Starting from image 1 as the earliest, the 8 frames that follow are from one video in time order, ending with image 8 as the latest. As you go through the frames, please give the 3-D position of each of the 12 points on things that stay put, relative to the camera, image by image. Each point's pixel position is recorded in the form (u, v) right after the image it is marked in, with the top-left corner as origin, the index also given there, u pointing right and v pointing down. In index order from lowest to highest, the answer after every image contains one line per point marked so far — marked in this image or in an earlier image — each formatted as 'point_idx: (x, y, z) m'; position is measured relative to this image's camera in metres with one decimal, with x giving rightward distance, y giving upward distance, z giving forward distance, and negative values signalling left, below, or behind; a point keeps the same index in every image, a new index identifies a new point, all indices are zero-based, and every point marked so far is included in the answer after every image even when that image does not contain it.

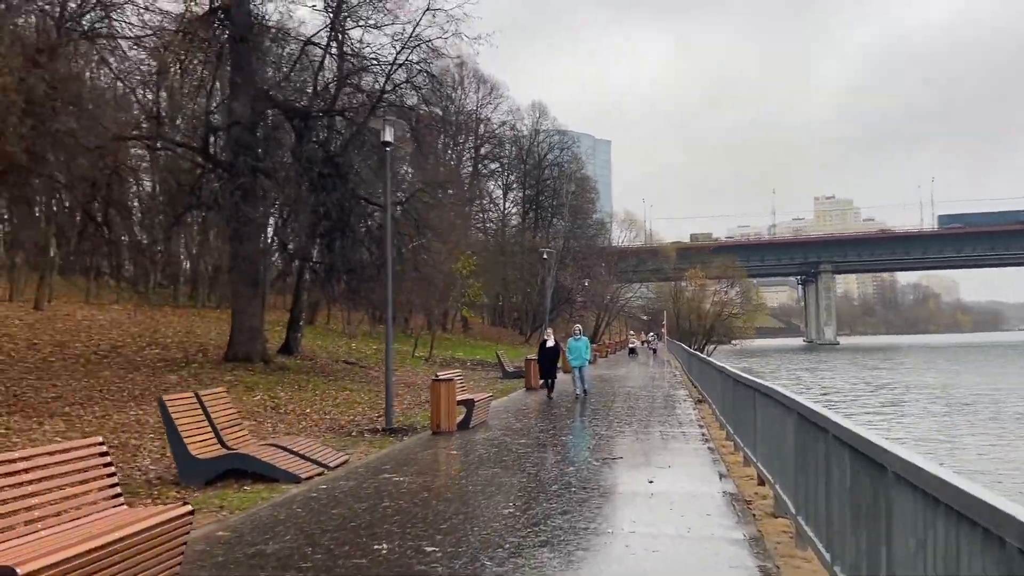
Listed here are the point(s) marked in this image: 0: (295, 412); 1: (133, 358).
0: (-3.2, -1.8, +12.0) m
1: (-8.0, -1.5, +17.0) m
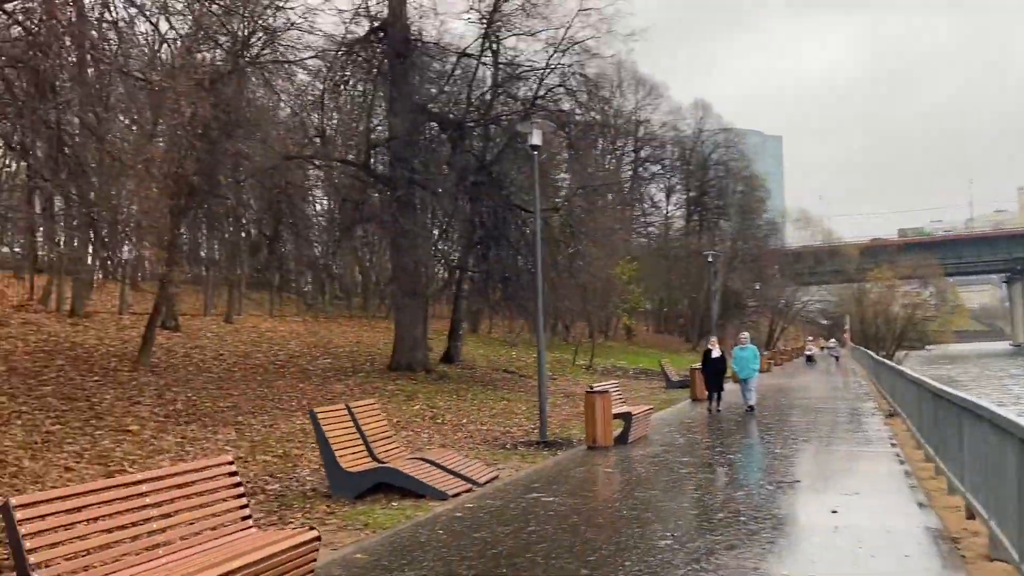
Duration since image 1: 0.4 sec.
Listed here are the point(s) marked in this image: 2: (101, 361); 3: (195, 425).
0: (-0.9, -2.0, +11.9) m
1: (-4.5, -1.8, +17.8) m
2: (-7.1, -1.3, +14.0) m
3: (-3.8, -1.6, +9.7) m
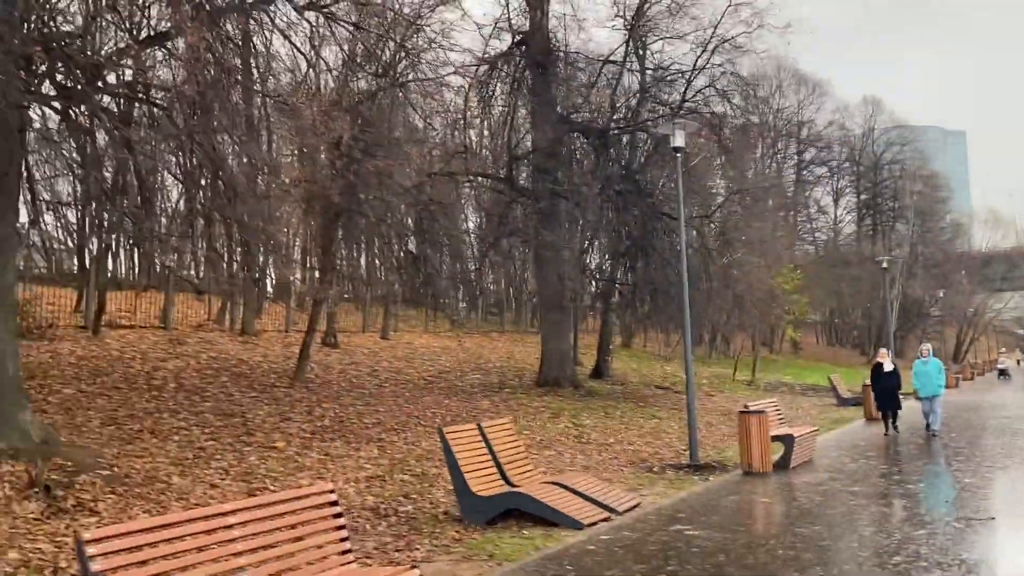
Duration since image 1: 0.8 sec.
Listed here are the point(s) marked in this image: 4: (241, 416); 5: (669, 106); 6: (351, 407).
0: (+1.2, -2.2, +11.4) m
1: (-1.2, -2.1, +17.9) m
2: (-4.5, -1.6, +14.6) m
3: (-2.1, -1.8, +9.8) m
4: (-3.5, -1.7, +10.4) m
5: (+3.2, +3.6, +16.3) m
6: (-2.5, -1.8, +12.3) m
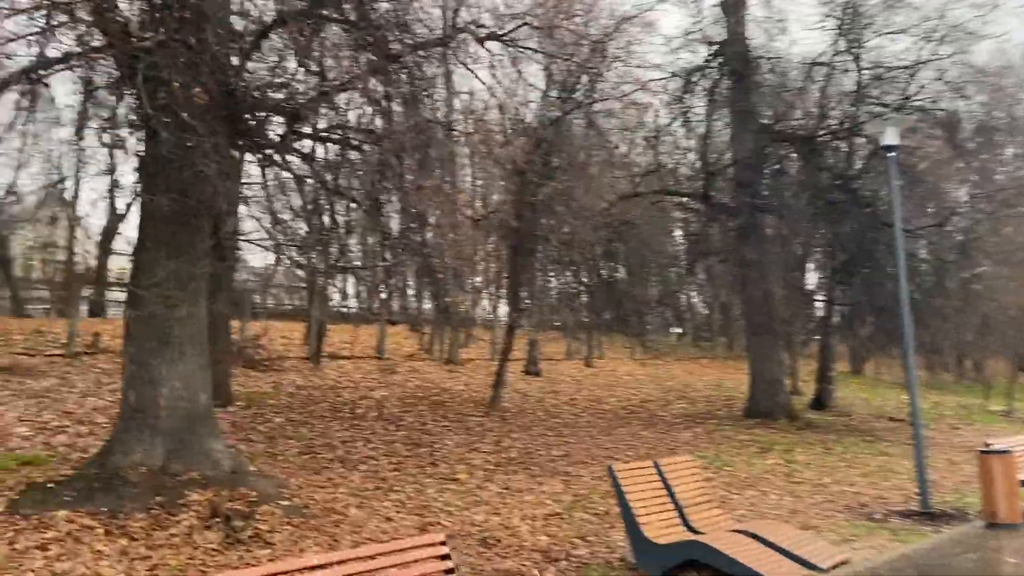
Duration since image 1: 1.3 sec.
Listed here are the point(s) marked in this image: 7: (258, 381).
0: (+3.7, -2.4, +10.2) m
1: (+3.1, -2.6, +17.1) m
2: (-1.0, -2.2, +14.8) m
3: (+0.1, -2.2, +9.5) m
4: (-1.1, -2.0, +10.5) m
5: (+6.8, +3.3, +14.6) m
6: (+0.4, -2.2, +12.0) m
7: (-5.1, -1.9, +16.4) m
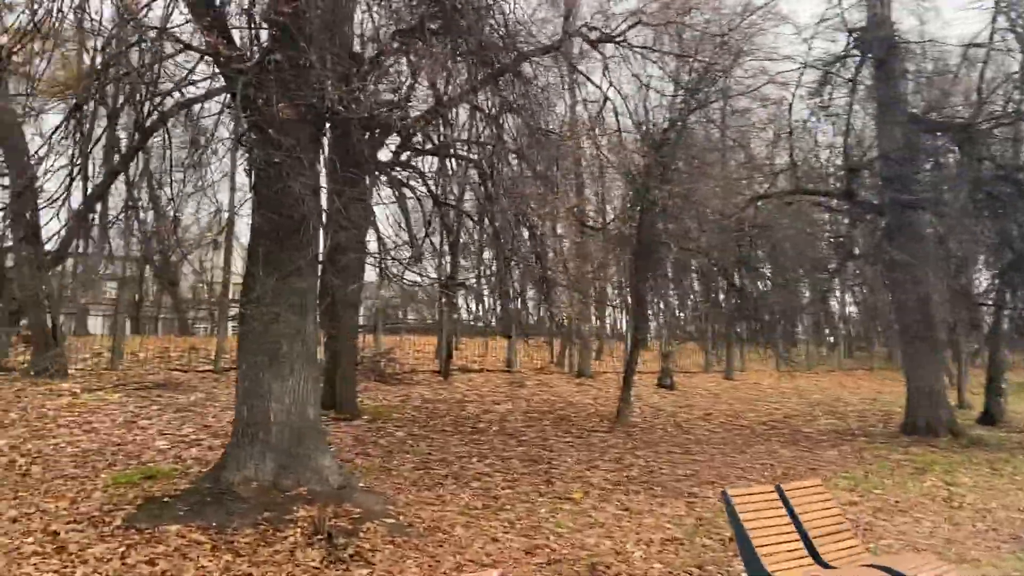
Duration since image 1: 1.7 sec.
0: (+5.1, -2.5, +9.0) m
1: (+5.7, -2.8, +15.9) m
2: (+1.3, -2.4, +14.4) m
3: (+1.5, -2.3, +9.0) m
4: (+0.5, -2.2, +10.2) m
5: (+8.7, +3.3, +13.0) m
6: (+2.2, -2.4, +11.4) m
7: (-2.5, -2.2, +16.7) m
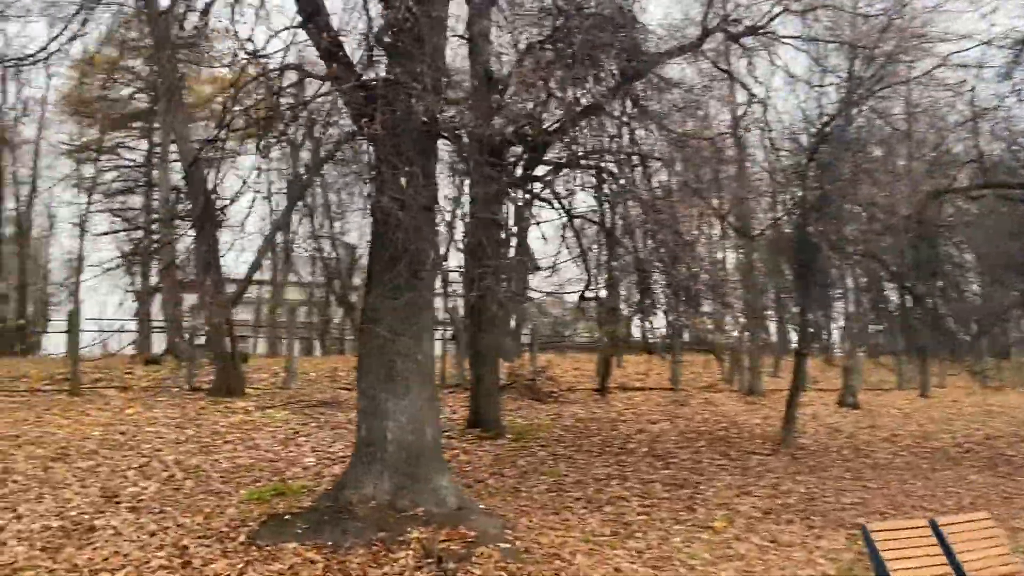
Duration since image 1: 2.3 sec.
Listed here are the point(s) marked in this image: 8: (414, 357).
0: (+6.5, -2.4, +7.4) m
1: (+8.4, -2.9, +14.0) m
2: (+3.8, -2.6, +13.5) m
3: (+2.9, -2.4, +8.1) m
4: (+2.1, -2.3, +9.5) m
5: (+10.7, +3.3, +10.7) m
6: (+4.1, -2.5, +10.4) m
7: (+0.6, -2.6, +16.5) m
8: (-0.9, -0.6, +7.0) m
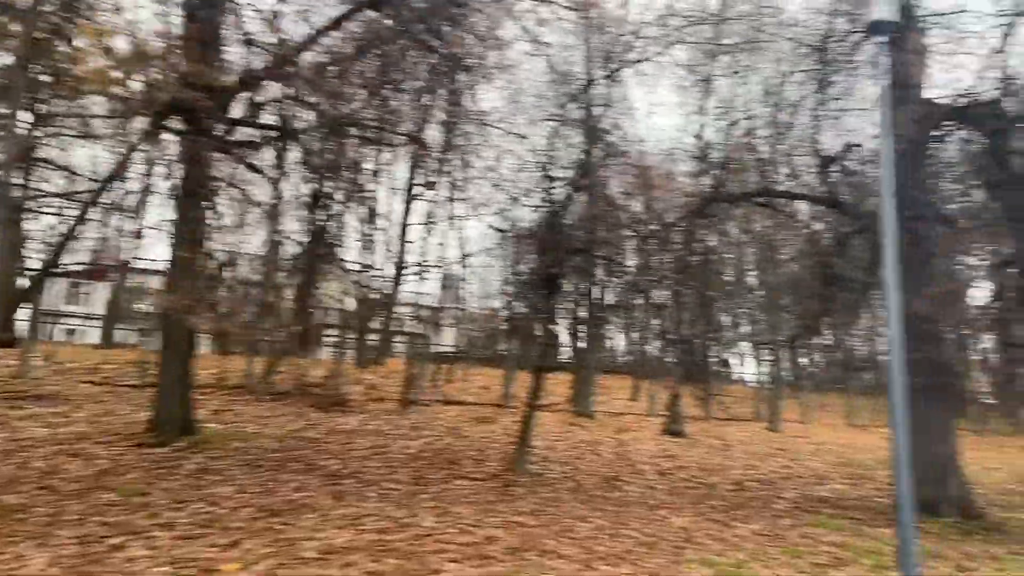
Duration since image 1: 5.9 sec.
0: (+2.4, -2.5, +5.9) m
1: (+3.9, -3.2, +12.6) m
2: (-0.6, -2.6, +11.7) m
3: (-1.2, -2.2, +6.3) m
4: (-2.1, -2.2, +7.7) m
5: (+6.7, +2.9, +9.5) m
6: (-0.2, -2.4, +8.7) m
7: (-4.1, -2.4, +14.5) m
8: (-4.7, -0.2, +5.0) m
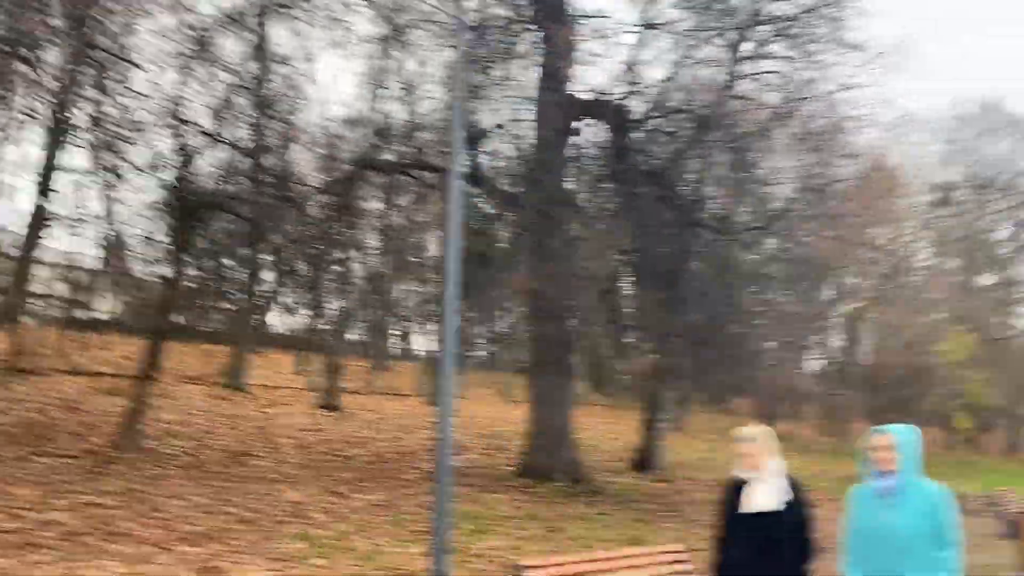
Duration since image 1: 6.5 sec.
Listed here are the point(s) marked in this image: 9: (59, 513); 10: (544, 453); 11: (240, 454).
0: (-0.7, -2.2, +5.8) m
1: (-1.8, -2.7, +12.7) m
2: (-5.6, -1.9, +10.2) m
3: (-4.2, -1.7, +4.9) m
4: (-5.4, -1.6, +5.9) m
5: (+2.4, +3.1, +10.7) m
6: (-4.1, -1.9, +7.5) m
7: (-9.8, -1.5, +11.5) m
8: (-6.9, +0.4, +2.4) m
9: (-3.6, -1.9, +6.7) m
10: (+0.8, -2.4, +12.1) m
11: (-3.7, -2.4, +11.5) m
